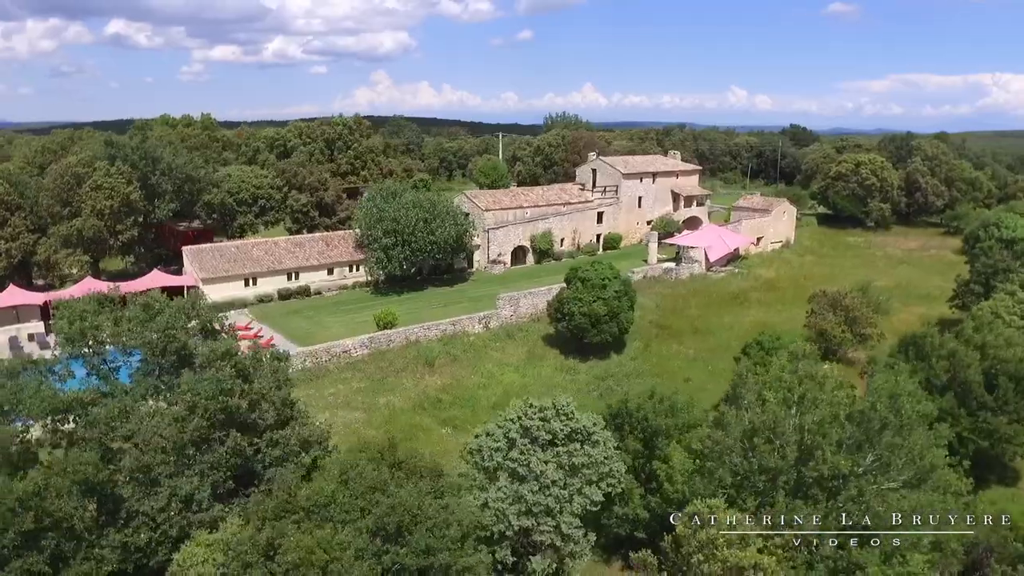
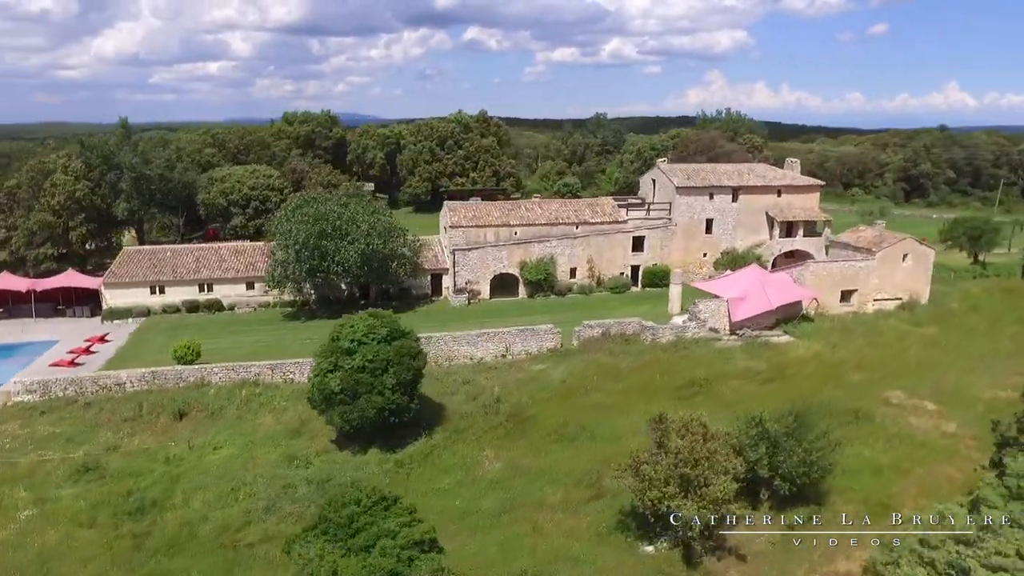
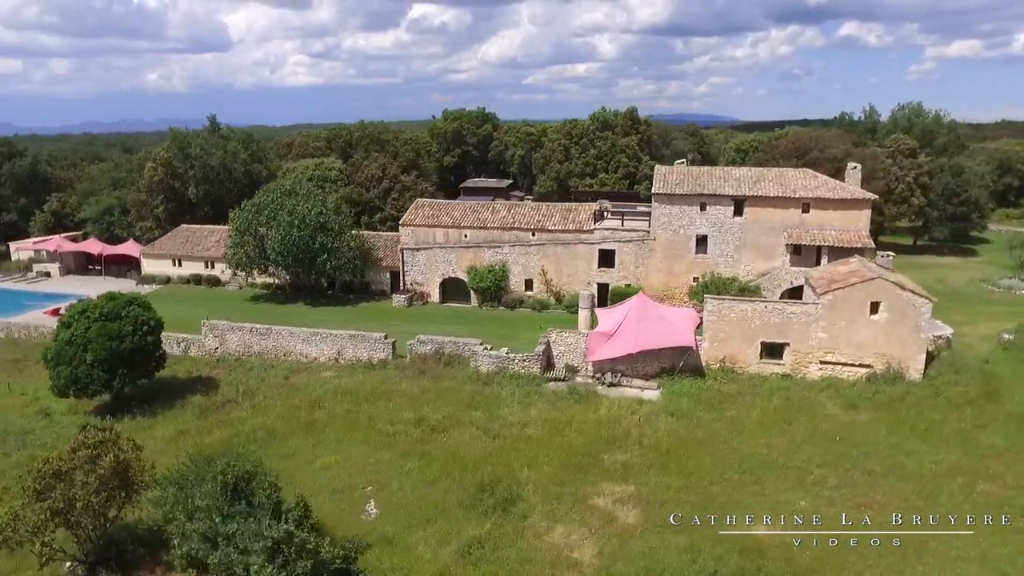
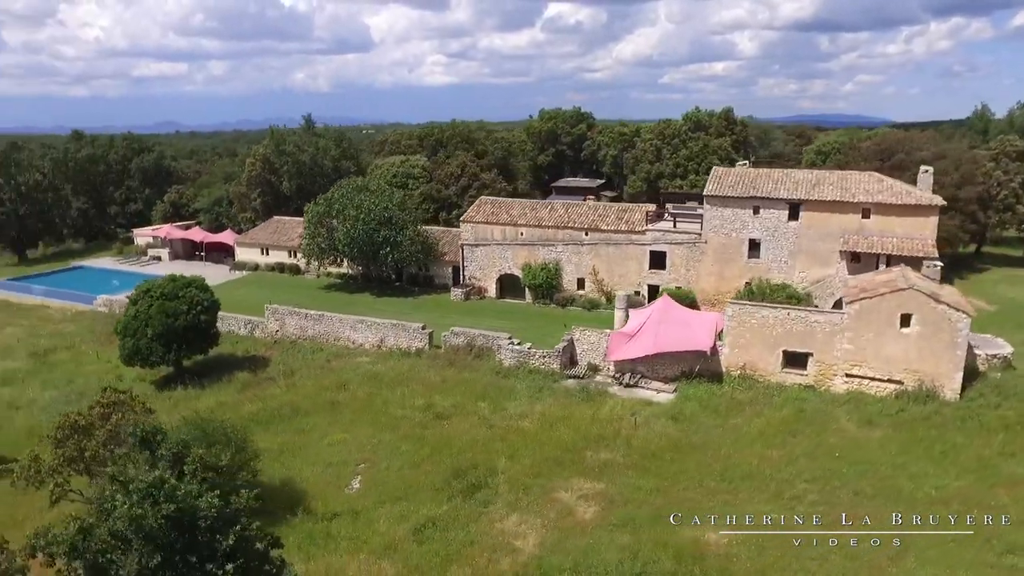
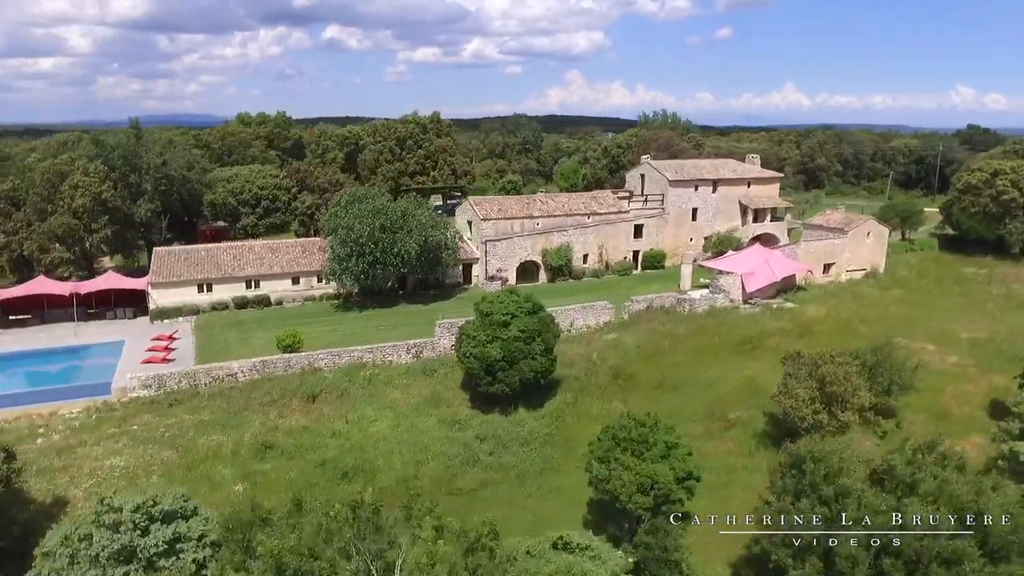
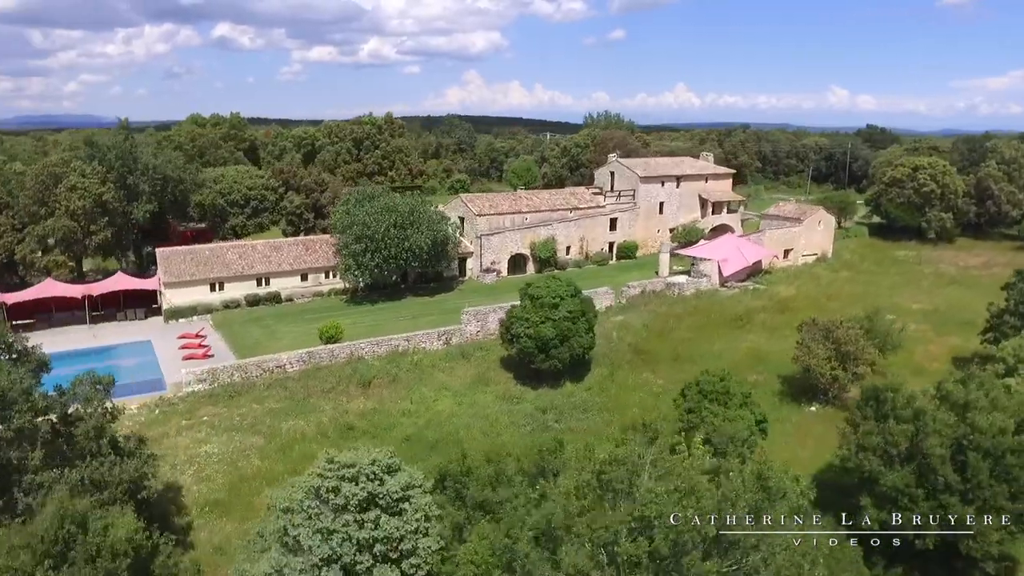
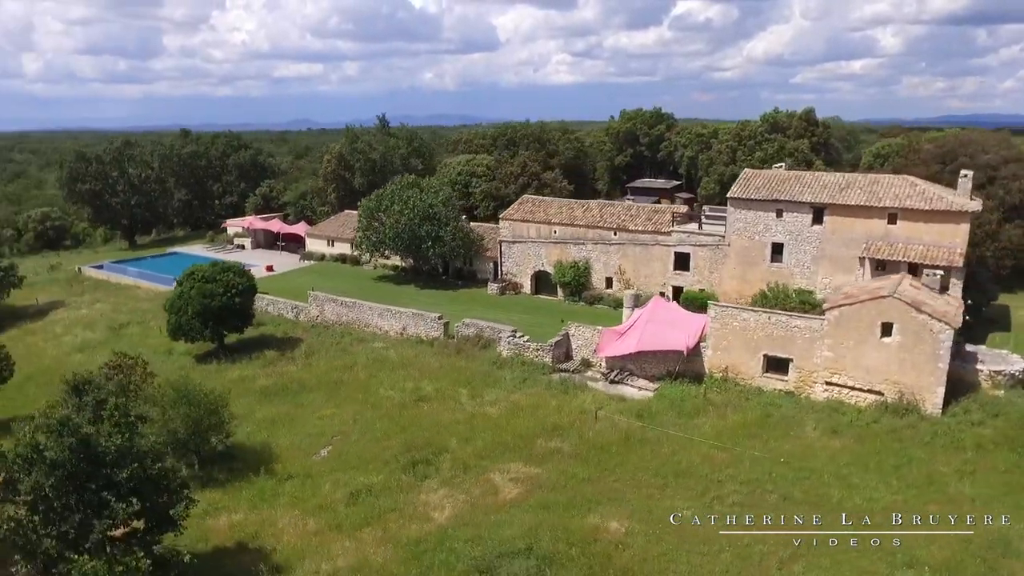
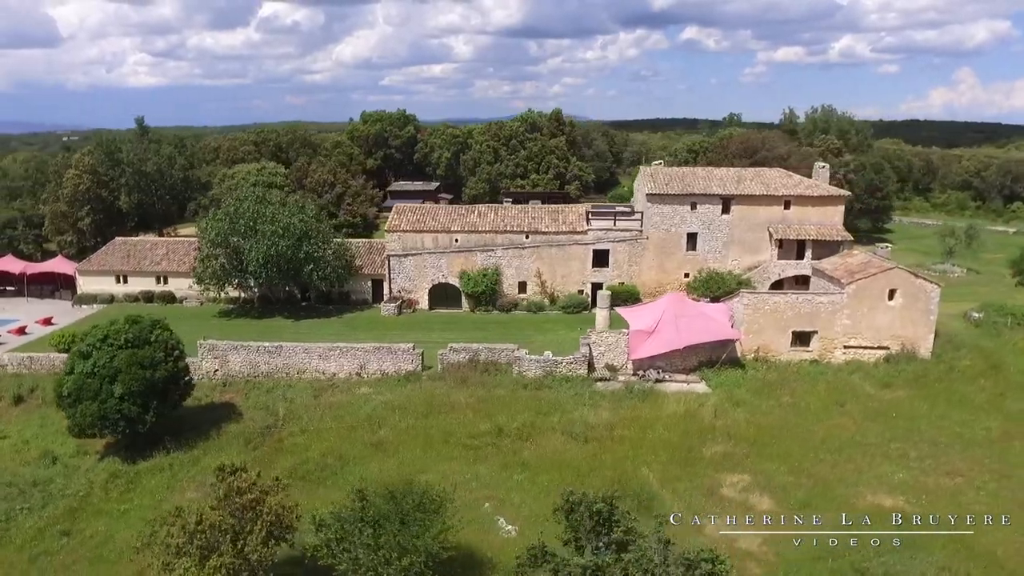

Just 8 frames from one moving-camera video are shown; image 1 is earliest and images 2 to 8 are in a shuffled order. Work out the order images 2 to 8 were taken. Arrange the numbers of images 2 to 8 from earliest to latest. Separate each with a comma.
6, 5, 2, 8, 3, 4, 7
